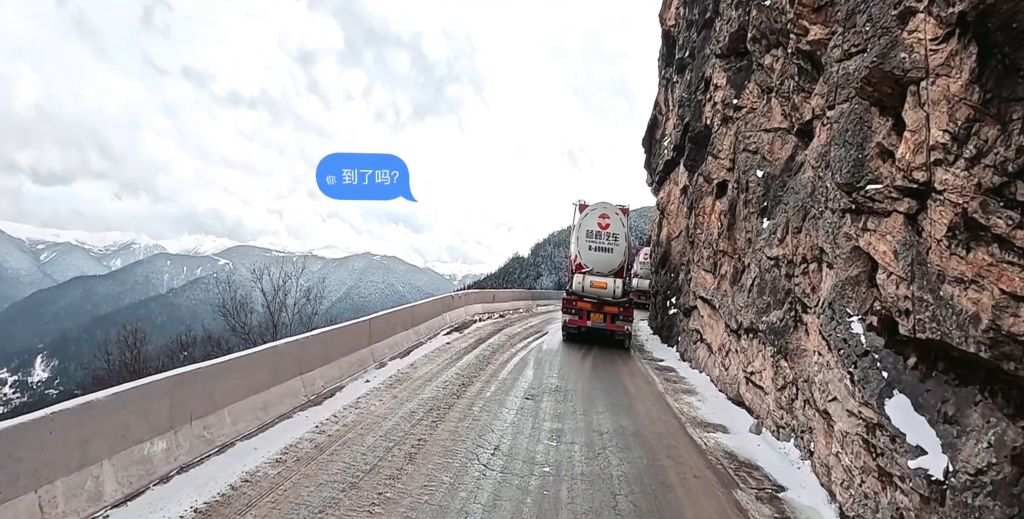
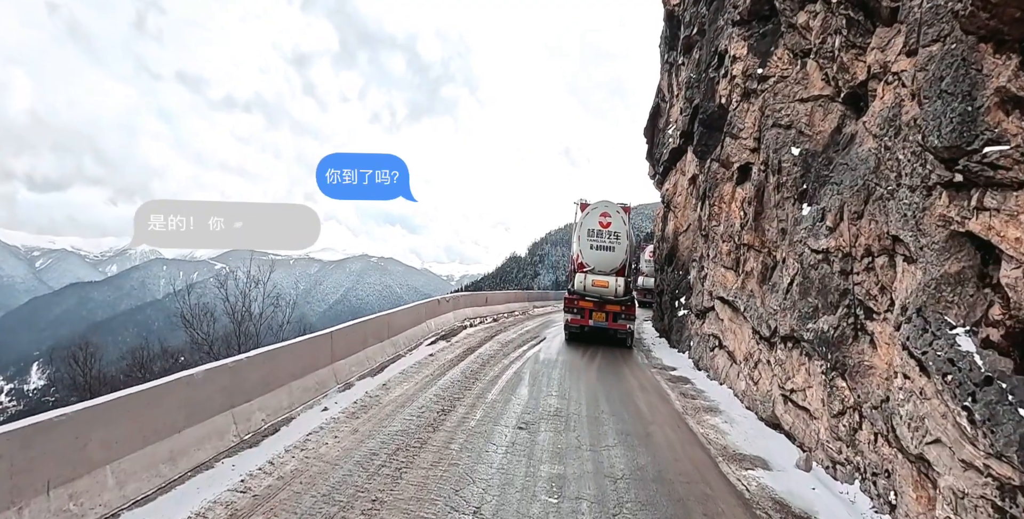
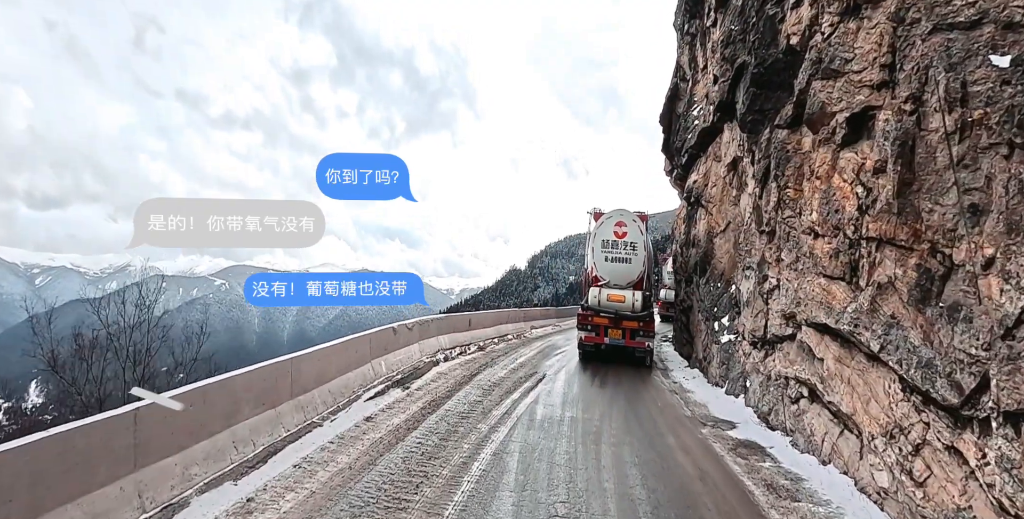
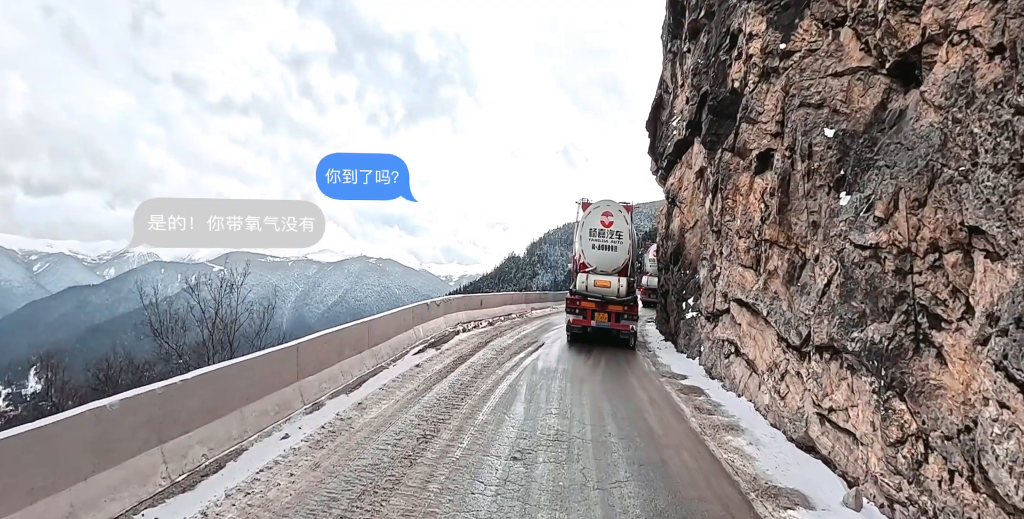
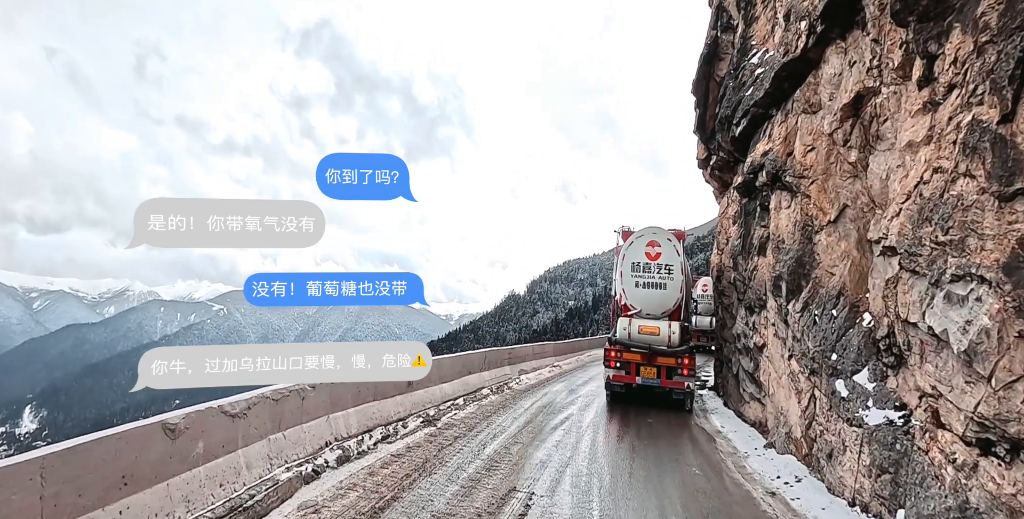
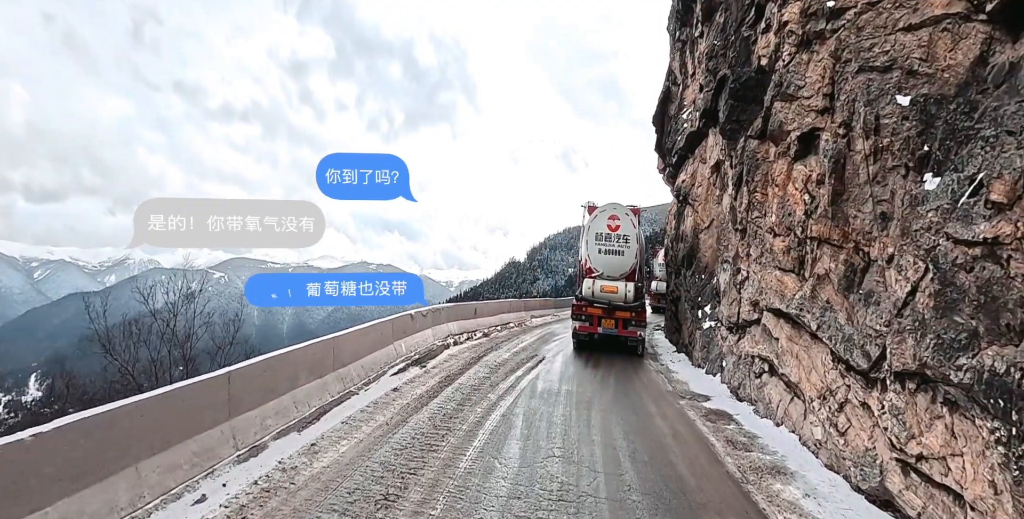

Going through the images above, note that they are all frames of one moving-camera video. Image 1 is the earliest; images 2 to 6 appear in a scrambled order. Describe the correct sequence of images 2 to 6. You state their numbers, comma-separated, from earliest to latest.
2, 4, 6, 3, 5
